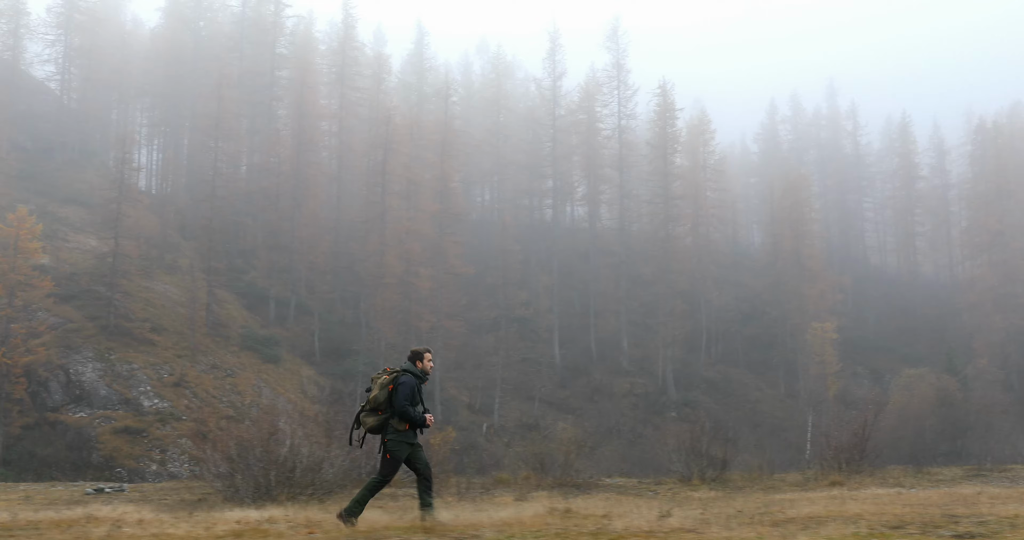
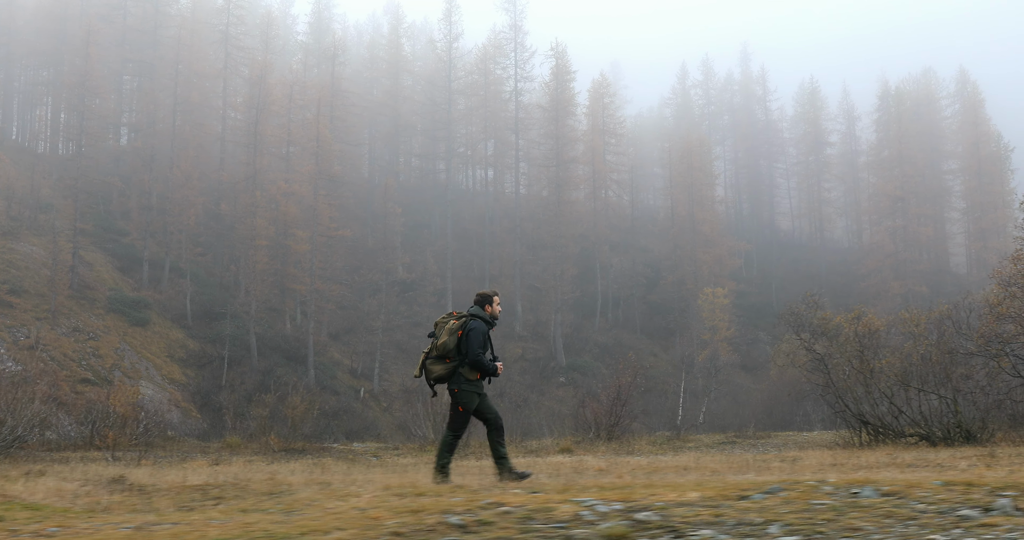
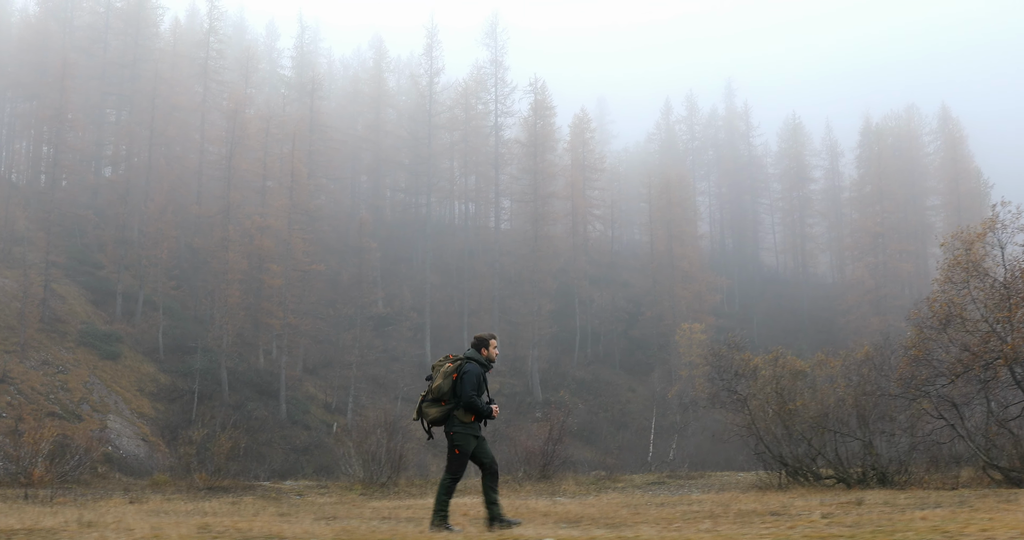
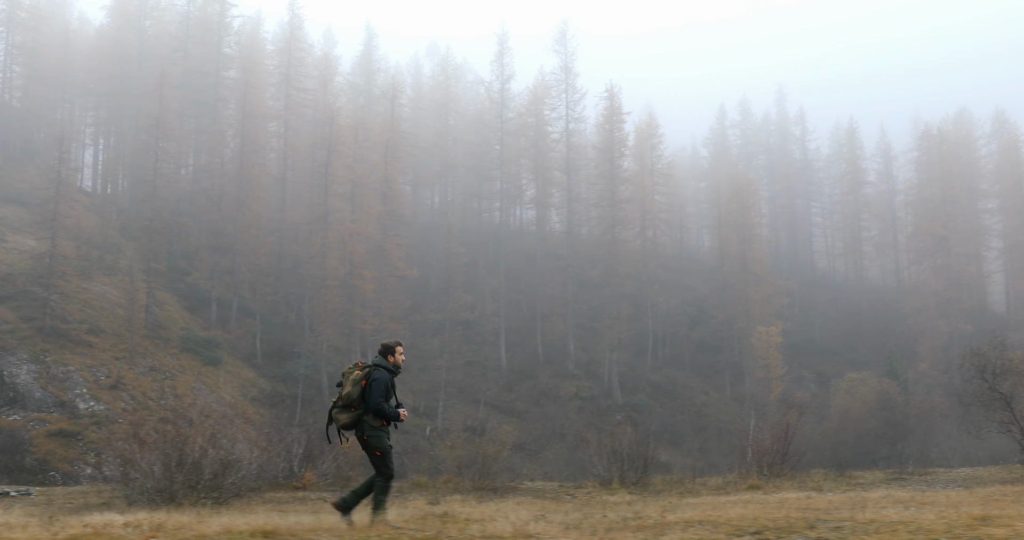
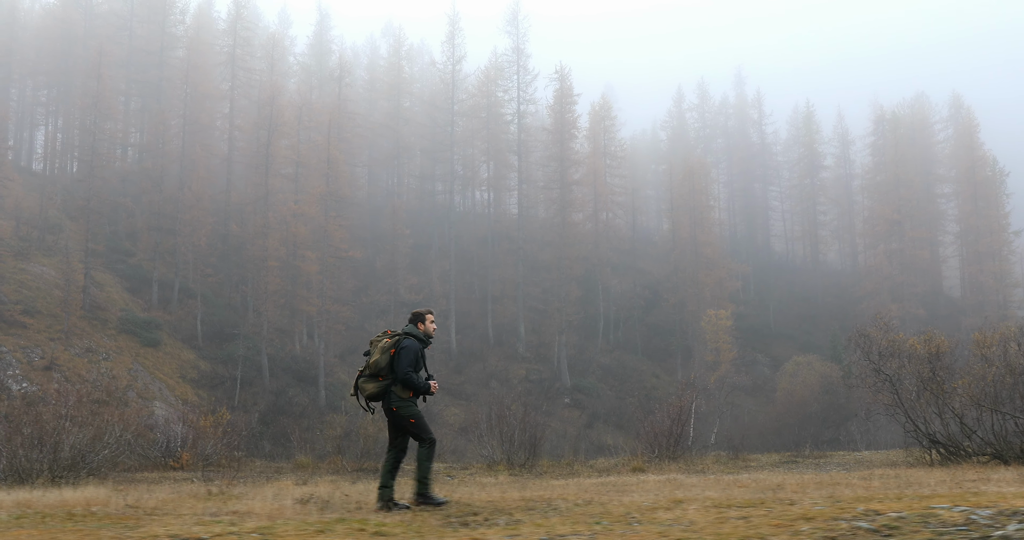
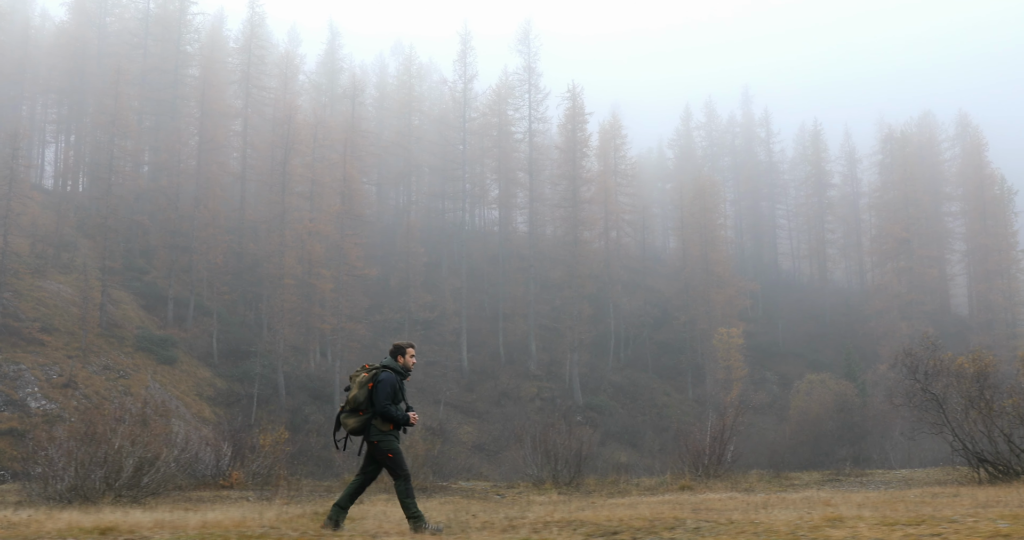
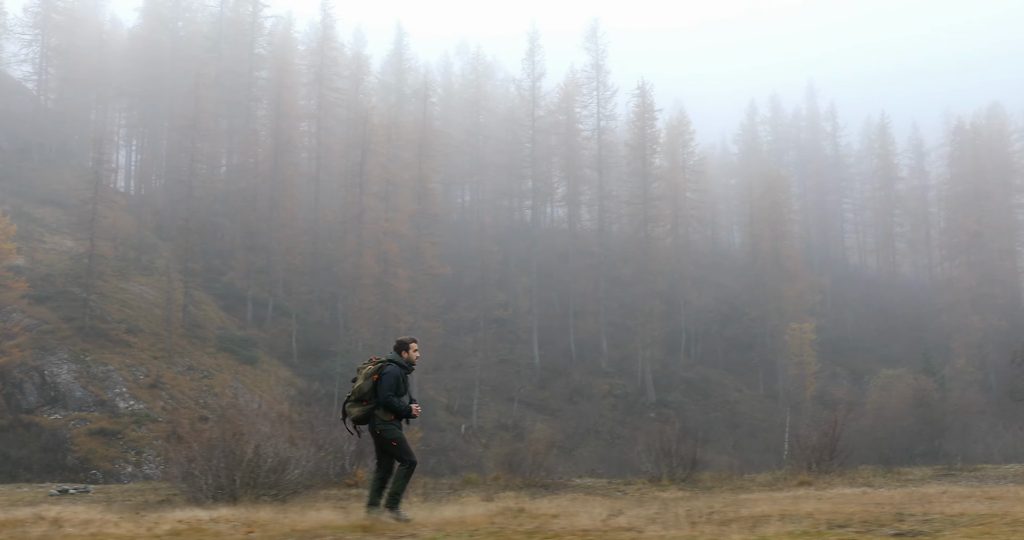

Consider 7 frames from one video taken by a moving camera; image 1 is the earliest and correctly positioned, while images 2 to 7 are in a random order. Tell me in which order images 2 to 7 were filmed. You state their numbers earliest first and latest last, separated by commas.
7, 4, 6, 5, 2, 3
